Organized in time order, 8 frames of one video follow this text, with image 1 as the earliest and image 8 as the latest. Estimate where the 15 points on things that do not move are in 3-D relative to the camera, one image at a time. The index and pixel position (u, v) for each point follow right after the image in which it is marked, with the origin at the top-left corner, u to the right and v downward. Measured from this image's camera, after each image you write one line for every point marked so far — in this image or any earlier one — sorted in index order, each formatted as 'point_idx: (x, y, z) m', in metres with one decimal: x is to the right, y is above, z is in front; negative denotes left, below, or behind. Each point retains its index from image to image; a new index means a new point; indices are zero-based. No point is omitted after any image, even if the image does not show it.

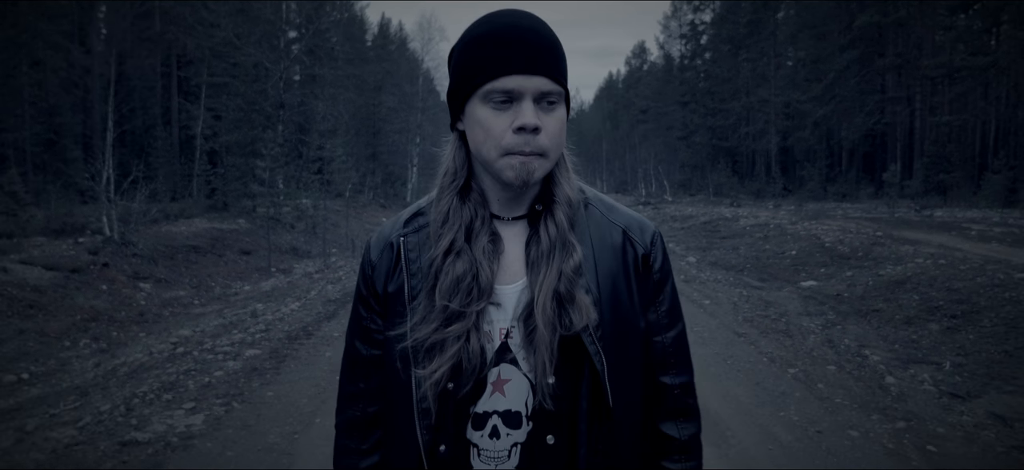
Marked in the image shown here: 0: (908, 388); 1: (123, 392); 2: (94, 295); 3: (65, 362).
0: (+3.1, -1.2, +4.6) m
1: (-3.3, -1.3, +4.9) m
2: (-7.2, -1.0, +9.9) m
3: (-5.7, -1.6, +7.3) m
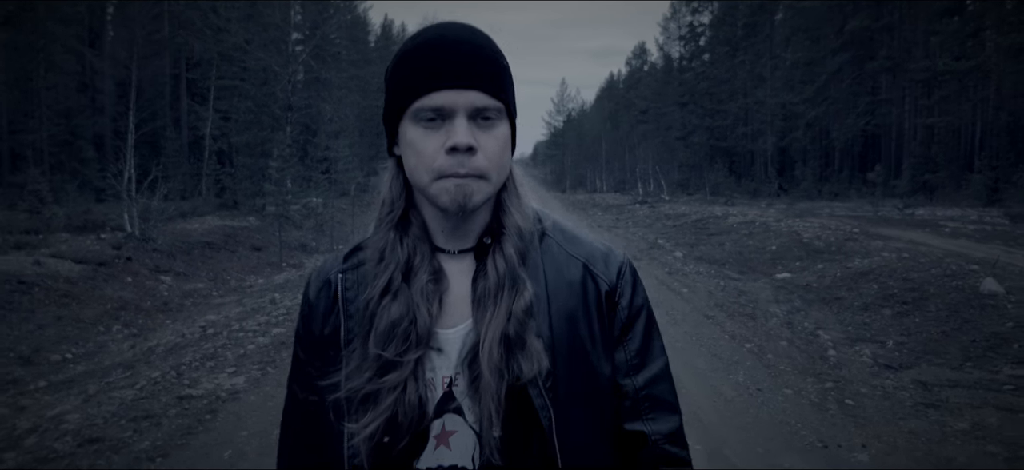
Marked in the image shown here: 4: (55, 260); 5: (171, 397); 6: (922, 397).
0: (+3.1, -1.1, +5.3) m
1: (-3.4, -1.3, +5.6) m
2: (-7.2, -0.9, +10.6) m
3: (-5.7, -1.5, +8.1) m
4: (-8.8, -0.5, +11.0) m
5: (-2.6, -1.2, +4.3) m
6: (+3.2, -1.3, +4.5) m
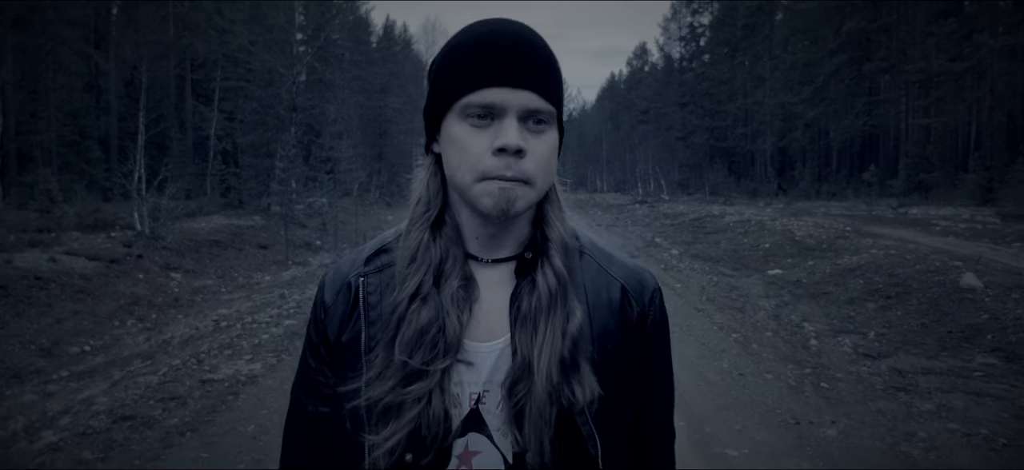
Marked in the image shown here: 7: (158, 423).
0: (+3.1, -1.1, +5.6) m
1: (-3.4, -1.2, +5.9) m
2: (-7.2, -0.9, +11.0) m
3: (-5.7, -1.5, +8.4) m
4: (-8.7, -0.4, +11.4) m
5: (-2.6, -1.2, +4.7) m
6: (+3.2, -1.2, +4.8) m
7: (-2.4, -1.3, +3.9) m
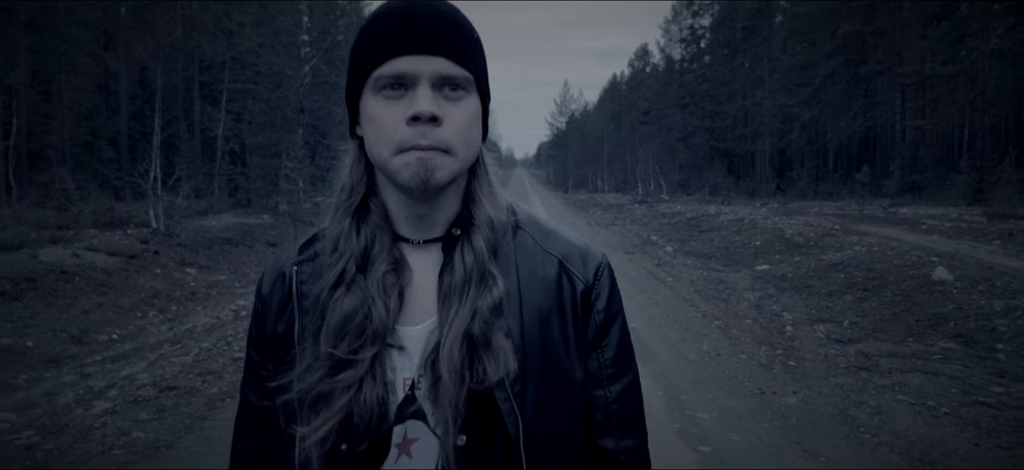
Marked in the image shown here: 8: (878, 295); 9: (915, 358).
0: (+3.1, -1.0, +6.1) m
1: (-3.4, -1.2, +6.5) m
2: (-7.2, -0.8, +11.5) m
3: (-5.7, -1.4, +8.9) m
4: (-8.7, -0.4, +11.9) m
5: (-2.6, -1.1, +5.2) m
6: (+3.2, -1.2, +5.3) m
7: (-2.4, -1.2, +4.4) m
8: (+4.9, -0.8, +7.7) m
9: (+3.9, -1.2, +5.6) m
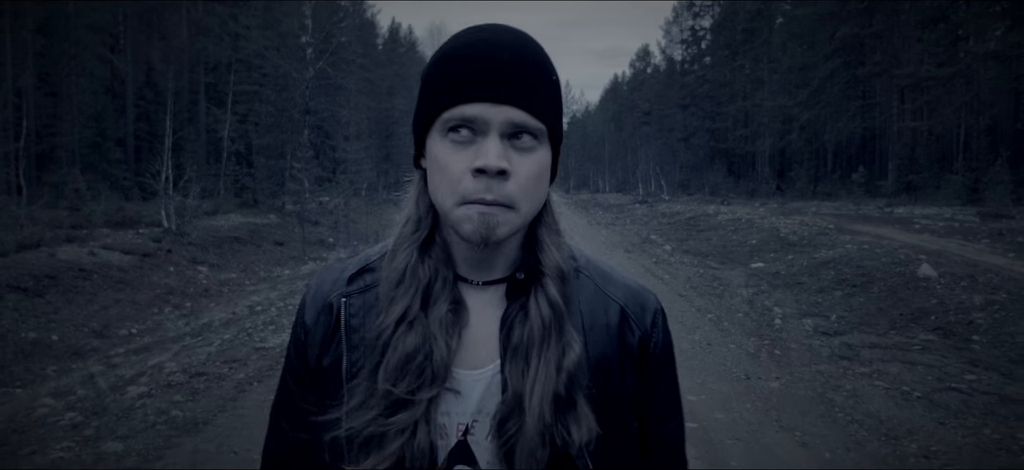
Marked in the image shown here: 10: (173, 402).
0: (+3.1, -1.0, +6.5) m
1: (-3.4, -1.1, +6.8) m
2: (-7.1, -0.8, +11.9) m
3: (-5.7, -1.4, +9.3) m
4: (-8.7, -0.3, +12.3) m
5: (-2.5, -1.1, +5.5) m
6: (+3.2, -1.1, +5.7) m
7: (-2.3, -1.2, +4.8) m
8: (+4.9, -0.8, +8.0) m
9: (+4.0, -1.2, +5.9) m
10: (-2.5, -1.2, +4.2) m
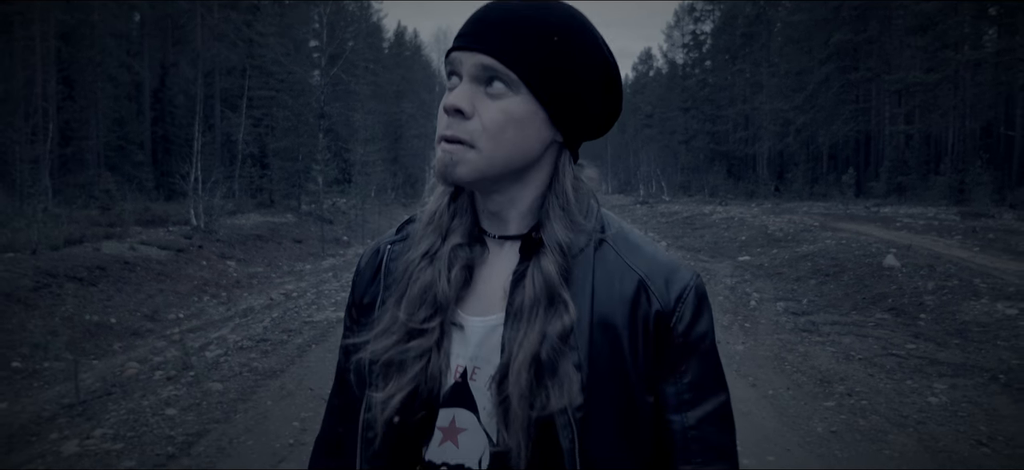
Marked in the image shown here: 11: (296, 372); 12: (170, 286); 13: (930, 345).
0: (+3.2, -0.9, +7.4) m
1: (-3.2, -1.0, +7.8) m
2: (-7.0, -0.7, +12.9) m
3: (-5.5, -1.3, +10.3) m
4: (-8.5, -0.3, +13.3) m
5: (-2.4, -1.0, +6.5) m
6: (+3.3, -1.0, +6.6) m
7: (-2.2, -1.1, +5.7) m
8: (+5.1, -0.7, +9.0) m
9: (+4.1, -1.1, +6.9) m
10: (-2.4, -1.1, +5.2) m
11: (-1.8, -1.2, +4.8) m
12: (-6.7, -1.0, +11.3) m
13: (+4.4, -1.2, +6.1) m
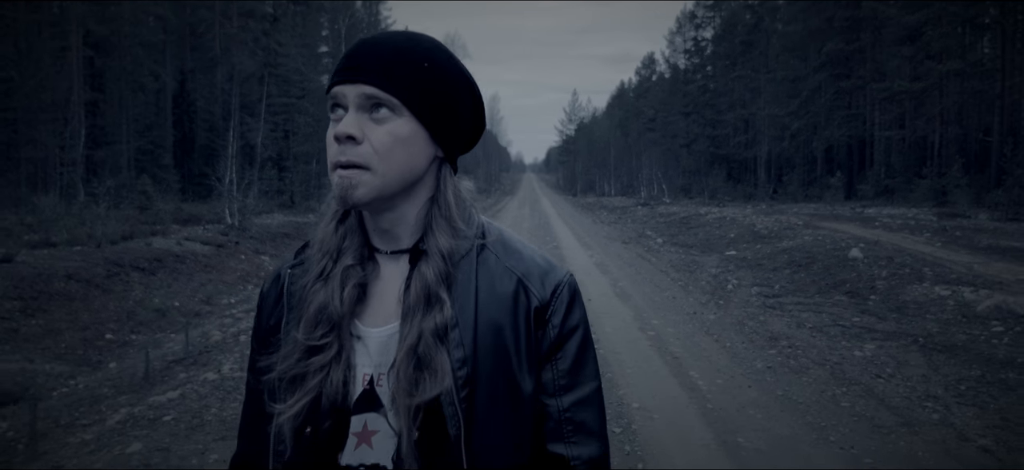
0: (+3.4, -0.8, +8.7) m
1: (-3.0, -0.9, +9.2) m
2: (-6.8, -0.7, +14.3) m
3: (-5.3, -1.2, +11.7) m
4: (-8.3, -0.2, +14.7) m
5: (-2.2, -0.9, +7.9) m
6: (+3.5, -1.0, +7.9) m
7: (-2.0, -1.0, +7.1) m
8: (+5.3, -0.6, +10.2) m
9: (+4.3, -1.0, +8.2) m
10: (-2.2, -1.0, +6.6) m
11: (-1.6, -1.0, +6.1) m
12: (-6.5, -0.9, +12.6) m
13: (+4.6, -1.1, +7.4) m
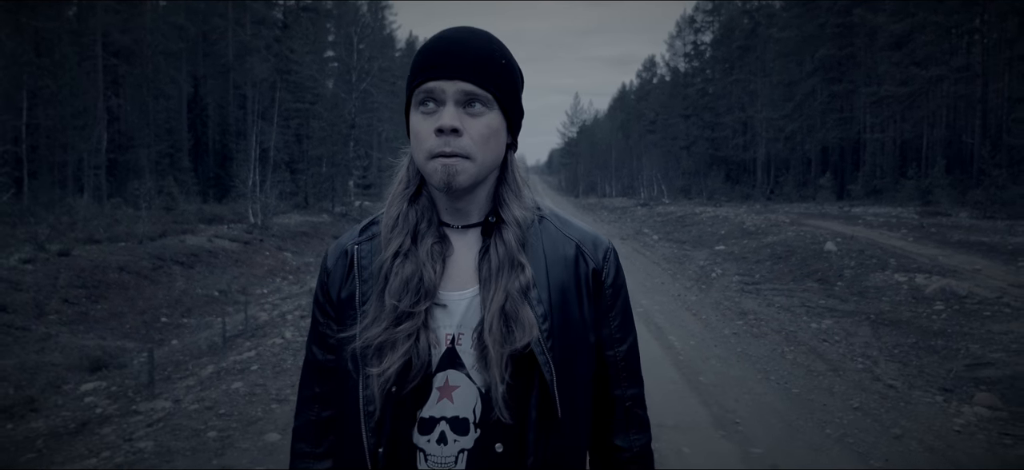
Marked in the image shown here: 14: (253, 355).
0: (+3.6, -0.7, +9.8) m
1: (-2.9, -0.9, +10.3) m
2: (-6.6, -0.6, +15.4) m
3: (-5.2, -1.2, +12.8) m
4: (-8.1, -0.1, +15.8) m
5: (-2.1, -0.8, +9.0) m
6: (+3.6, -0.9, +9.0) m
7: (-1.9, -0.9, +8.2) m
8: (+5.4, -0.5, +11.3) m
9: (+4.4, -0.9, +9.2) m
10: (-2.1, -0.9, +7.7) m
11: (-1.5, -0.9, +7.2) m
12: (-6.3, -0.9, +13.8) m
13: (+4.8, -1.0, +8.5) m
14: (-2.6, -1.2, +5.8) m
